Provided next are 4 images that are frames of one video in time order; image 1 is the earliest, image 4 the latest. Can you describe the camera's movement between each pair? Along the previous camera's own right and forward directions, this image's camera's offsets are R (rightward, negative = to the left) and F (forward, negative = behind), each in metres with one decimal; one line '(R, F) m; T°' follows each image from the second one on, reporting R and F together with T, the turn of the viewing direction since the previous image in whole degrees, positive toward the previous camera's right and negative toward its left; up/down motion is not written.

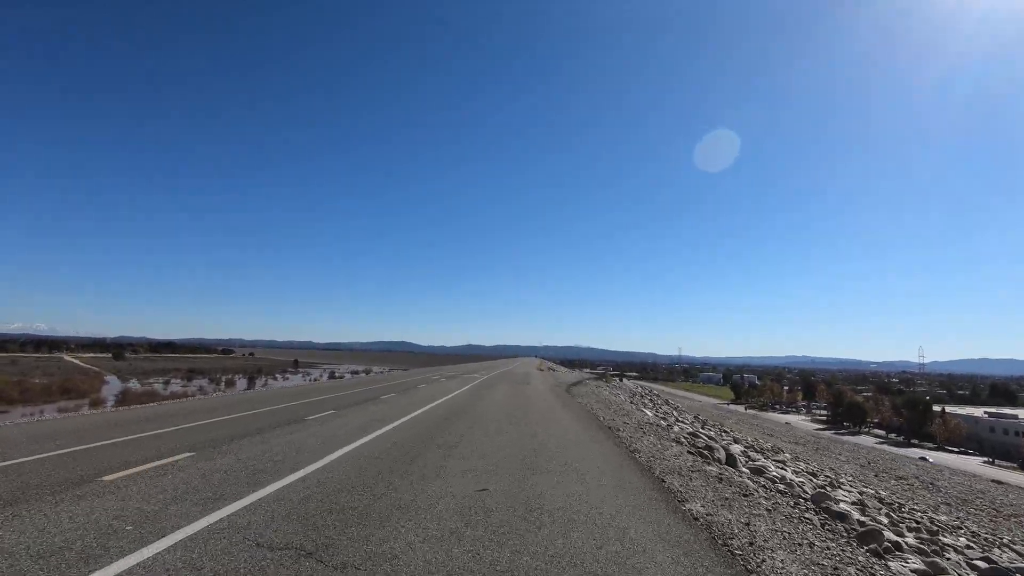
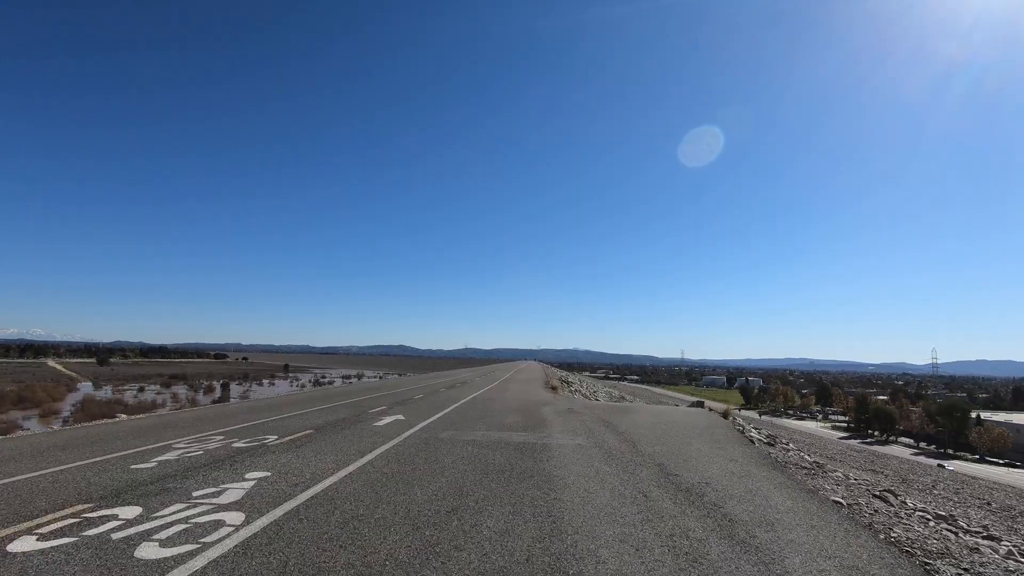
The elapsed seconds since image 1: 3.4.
(0.0, +3.1) m; 0°
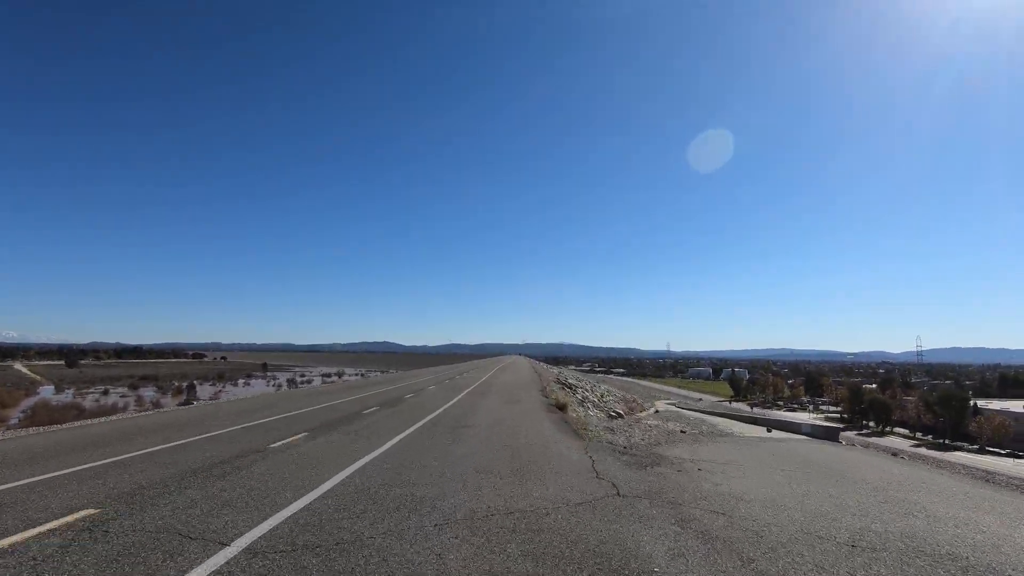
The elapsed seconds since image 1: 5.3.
(0.0, +1.7) m; +2°
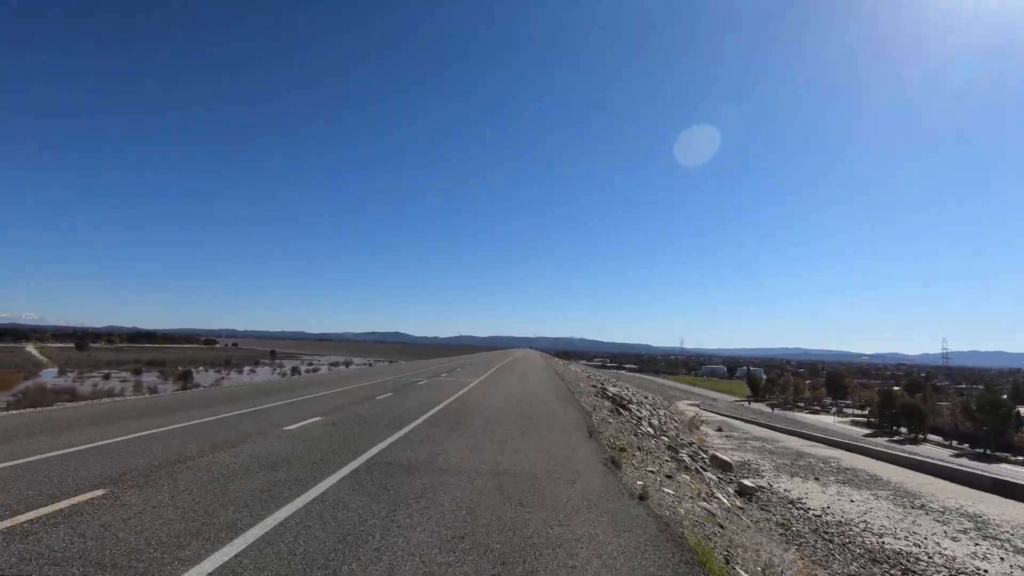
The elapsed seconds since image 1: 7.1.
(0.0, +1.7) m; -1°
